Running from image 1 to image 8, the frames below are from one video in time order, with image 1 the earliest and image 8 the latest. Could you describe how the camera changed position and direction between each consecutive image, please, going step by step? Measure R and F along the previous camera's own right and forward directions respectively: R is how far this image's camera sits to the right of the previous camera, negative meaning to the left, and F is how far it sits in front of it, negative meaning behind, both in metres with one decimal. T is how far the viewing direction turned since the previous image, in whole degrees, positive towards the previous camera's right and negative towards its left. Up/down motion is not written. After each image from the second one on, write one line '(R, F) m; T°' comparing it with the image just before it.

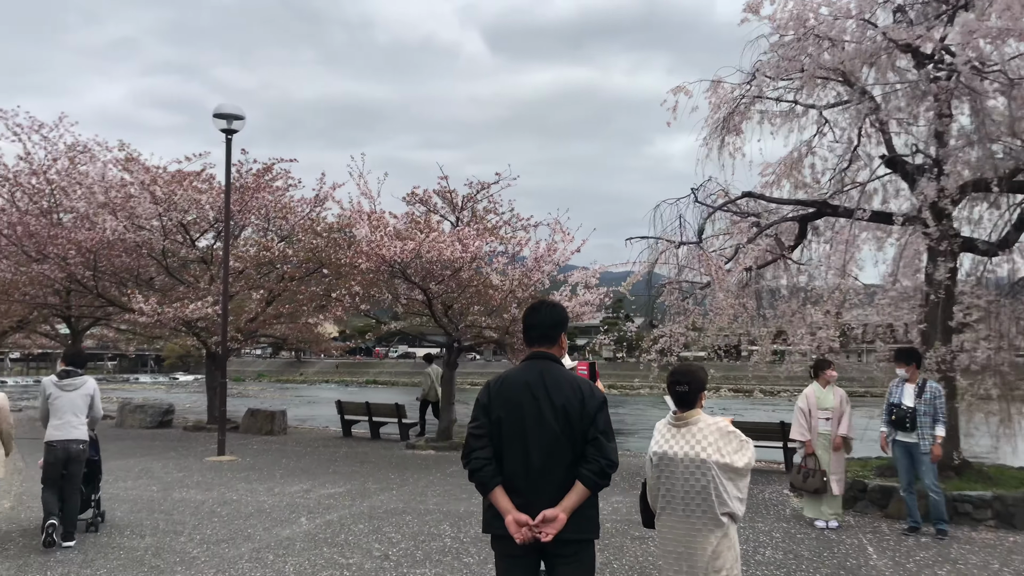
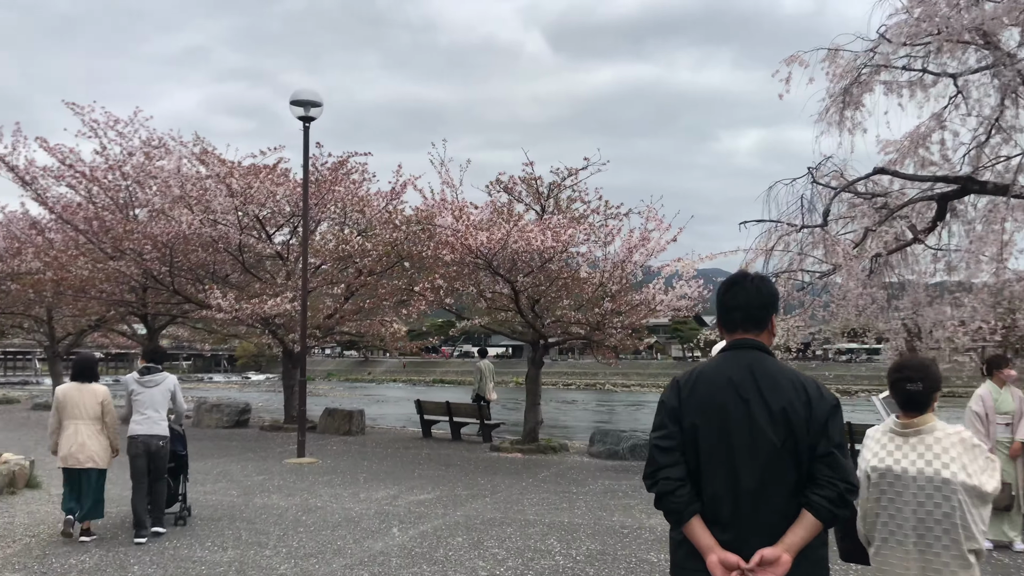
(-0.3, +0.7) m; -4°
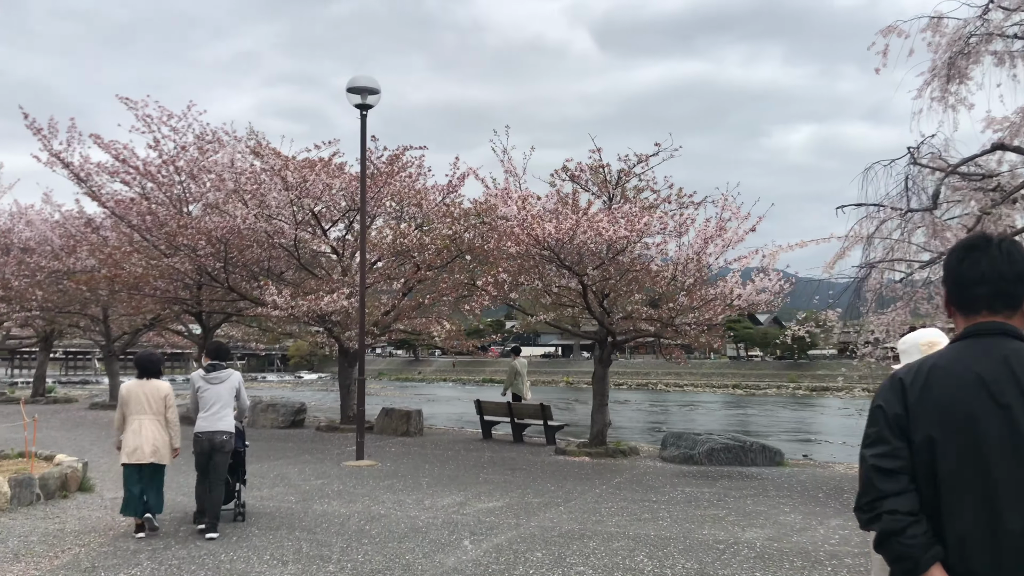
(-0.2, +0.5) m; -3°
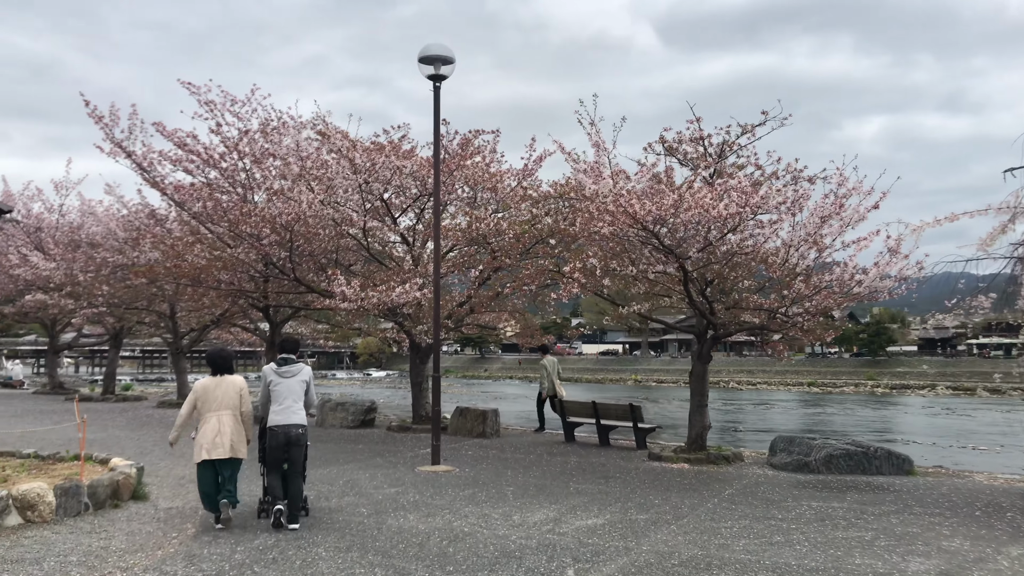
(-0.2, +1.0) m; -4°
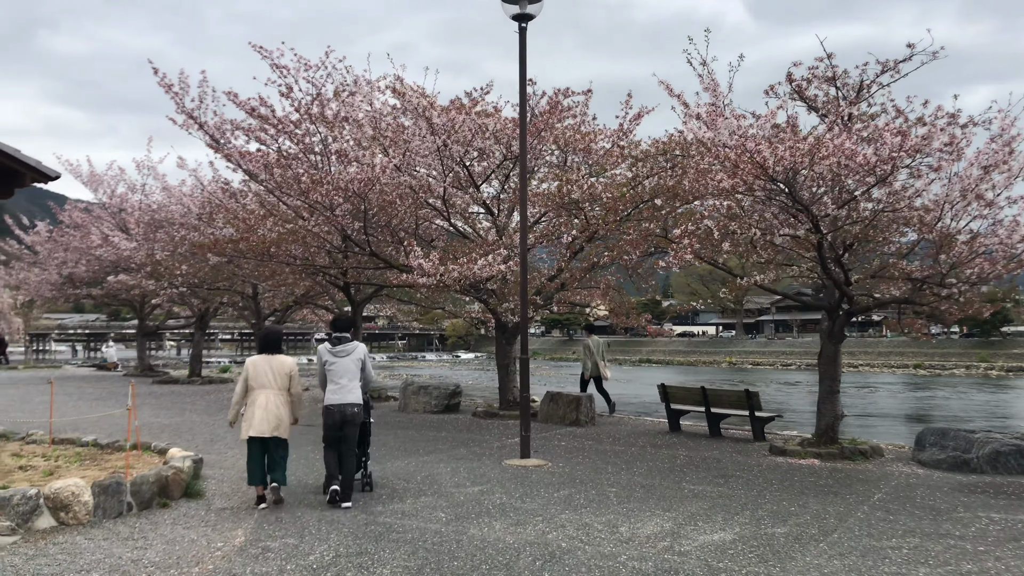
(-0.1, +1.1) m; -6°
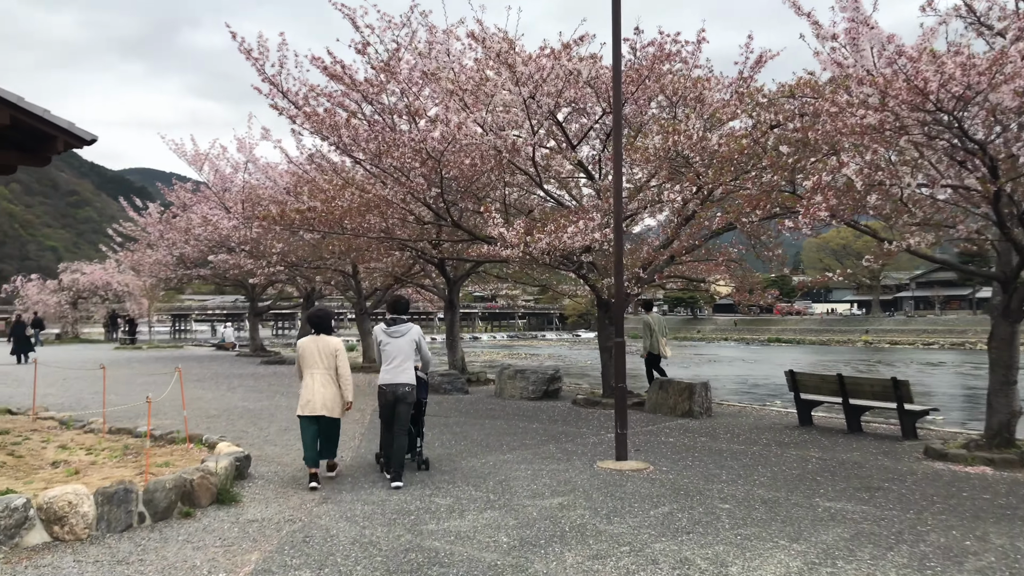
(+0.2, +1.2) m; -8°
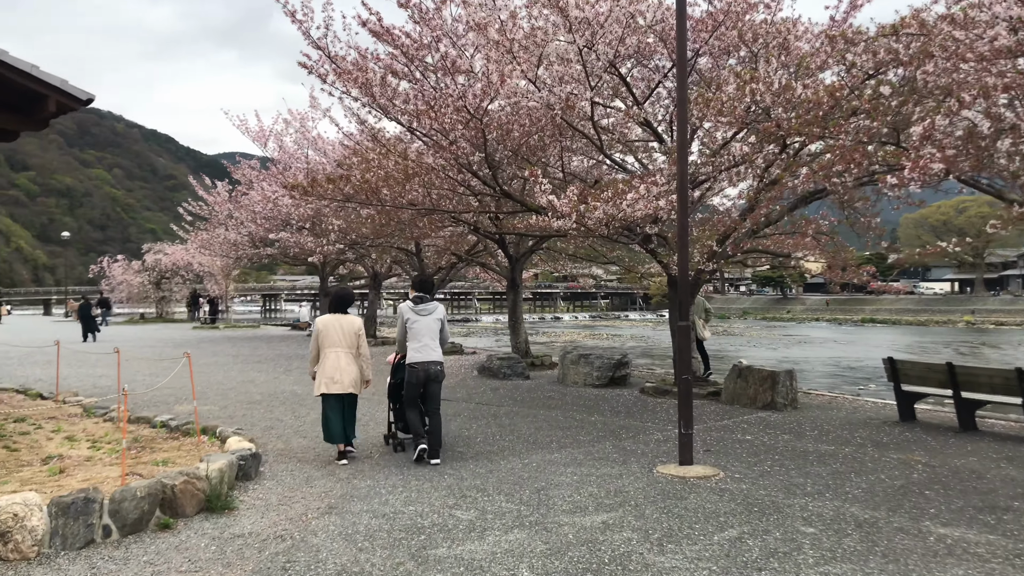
(+0.3, +1.0) m; -5°
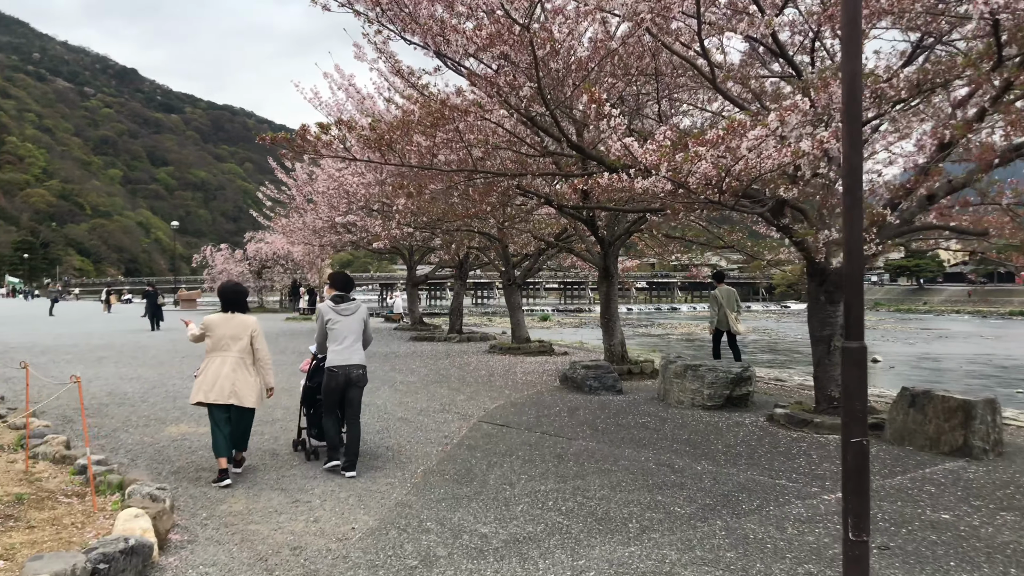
(+0.3, +2.4) m; -7°
